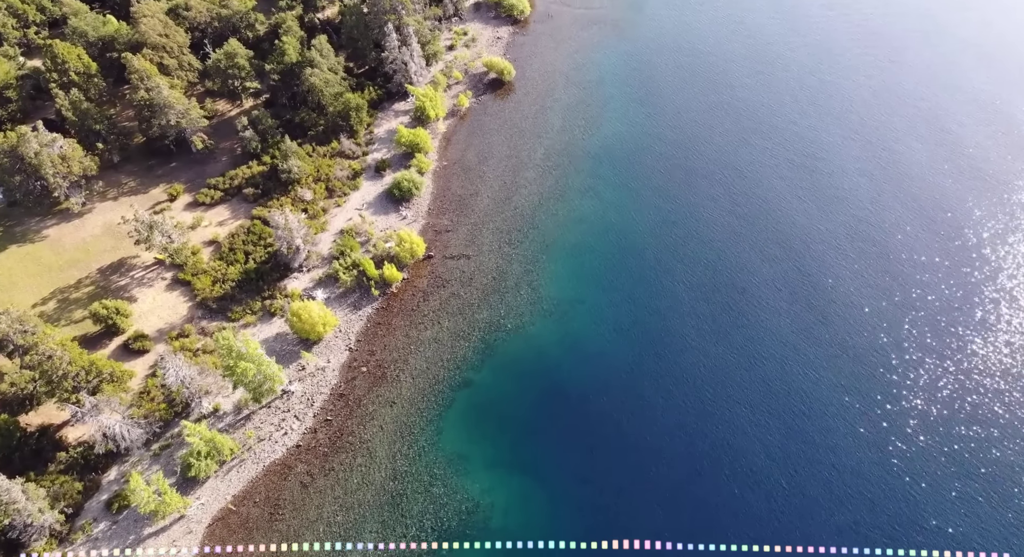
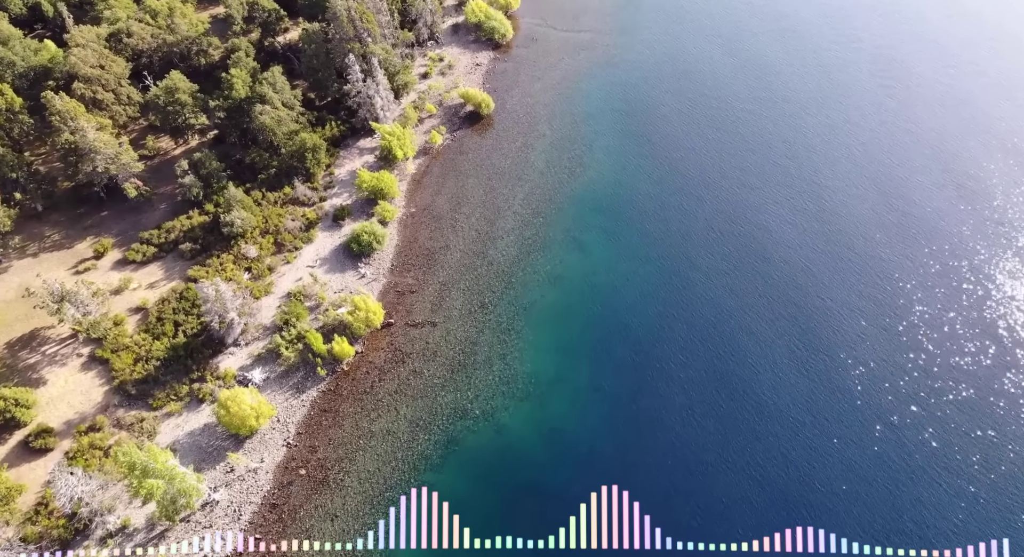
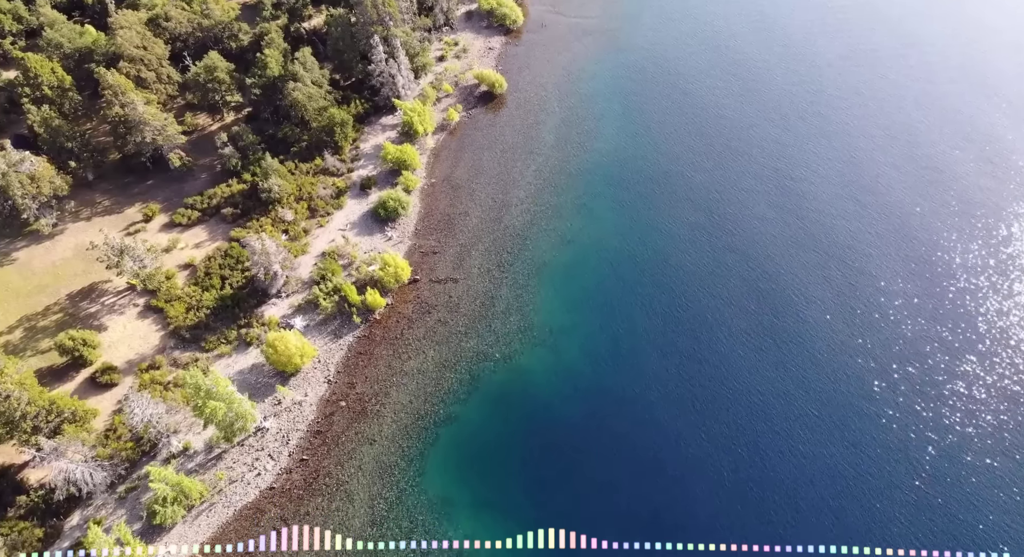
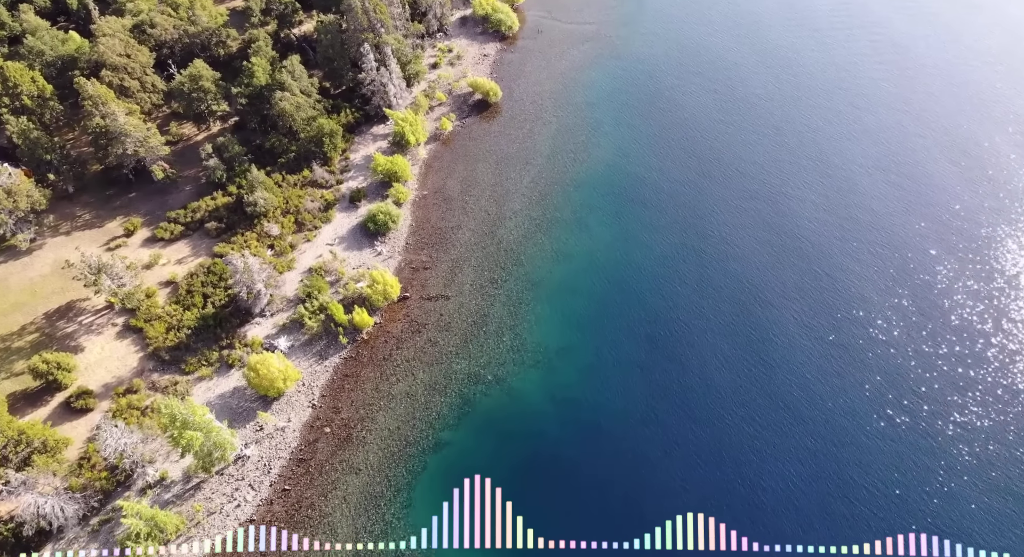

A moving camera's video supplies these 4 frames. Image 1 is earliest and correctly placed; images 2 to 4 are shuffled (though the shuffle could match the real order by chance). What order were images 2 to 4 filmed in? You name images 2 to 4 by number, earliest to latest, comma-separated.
3, 4, 2
